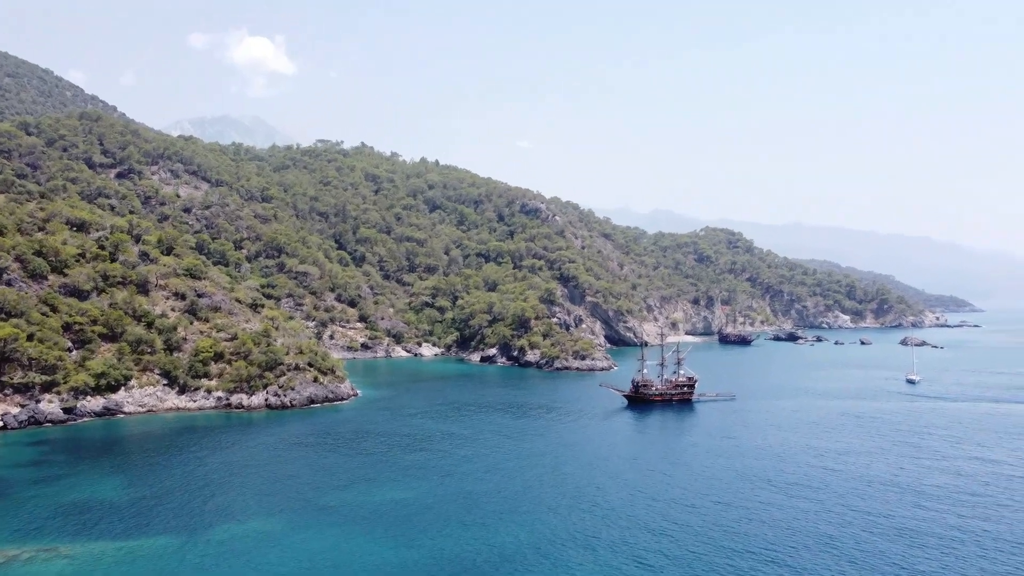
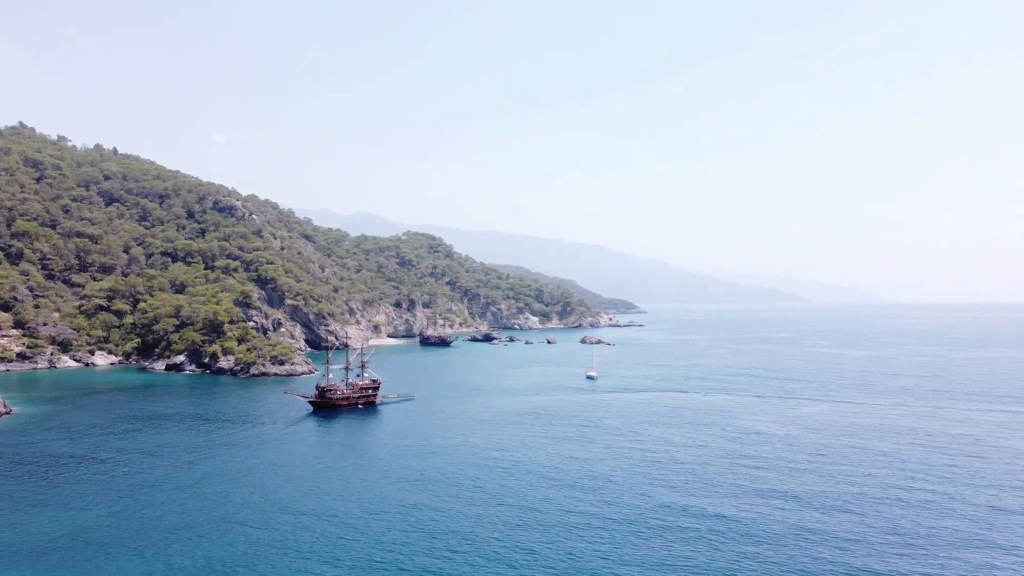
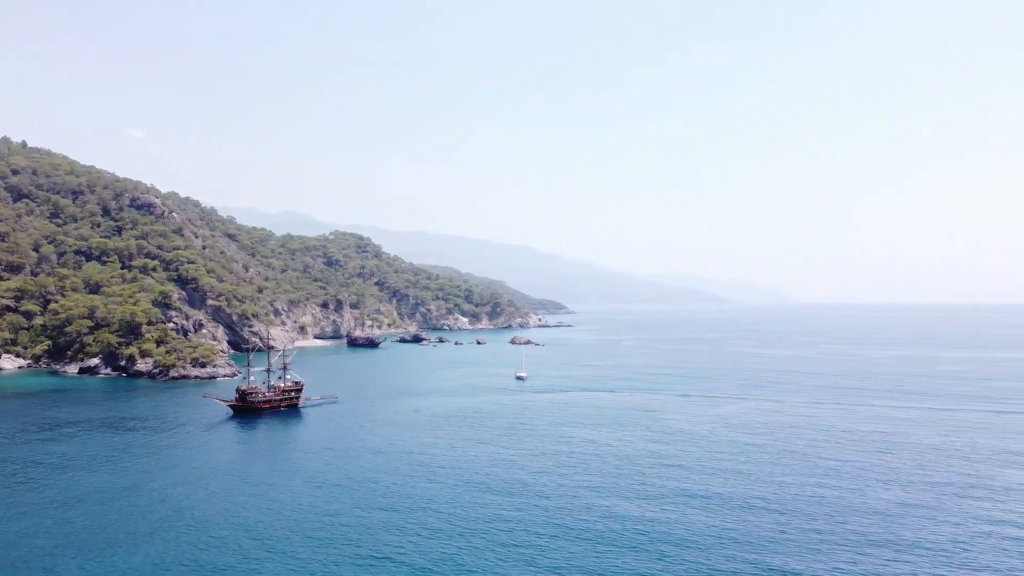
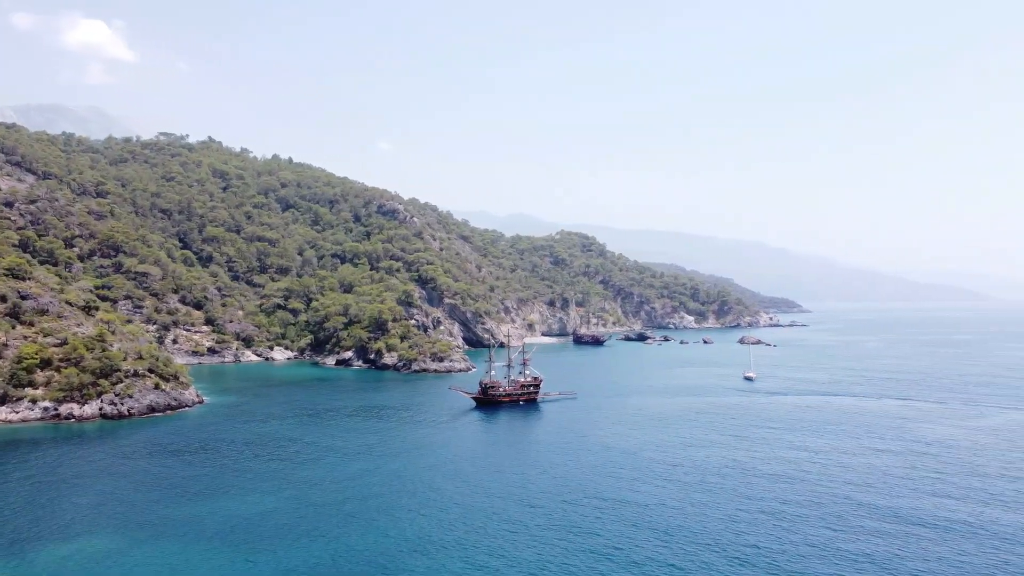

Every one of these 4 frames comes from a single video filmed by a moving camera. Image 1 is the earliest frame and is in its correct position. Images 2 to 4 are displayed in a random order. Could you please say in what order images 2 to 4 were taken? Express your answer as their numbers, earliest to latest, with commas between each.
4, 2, 3
